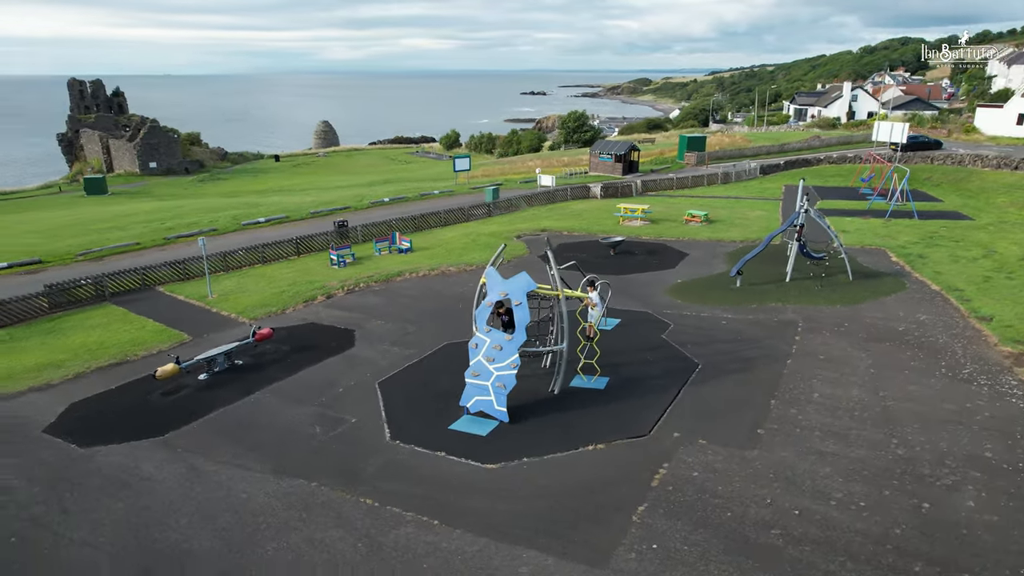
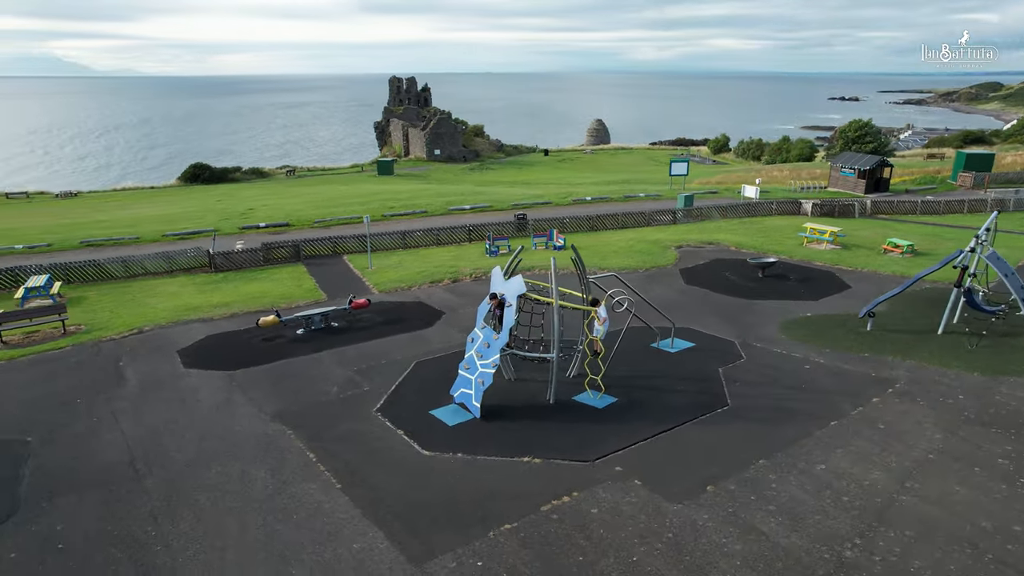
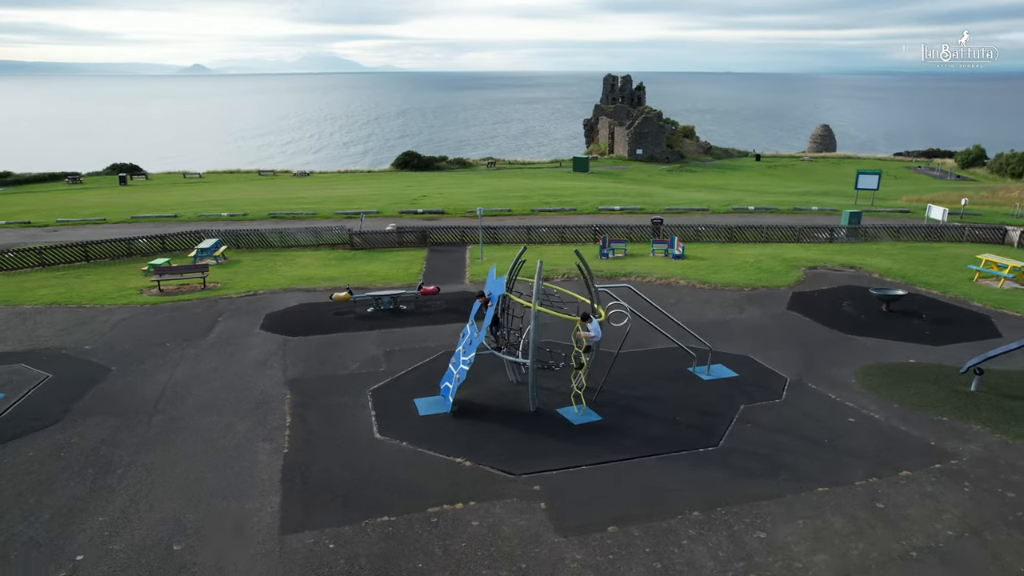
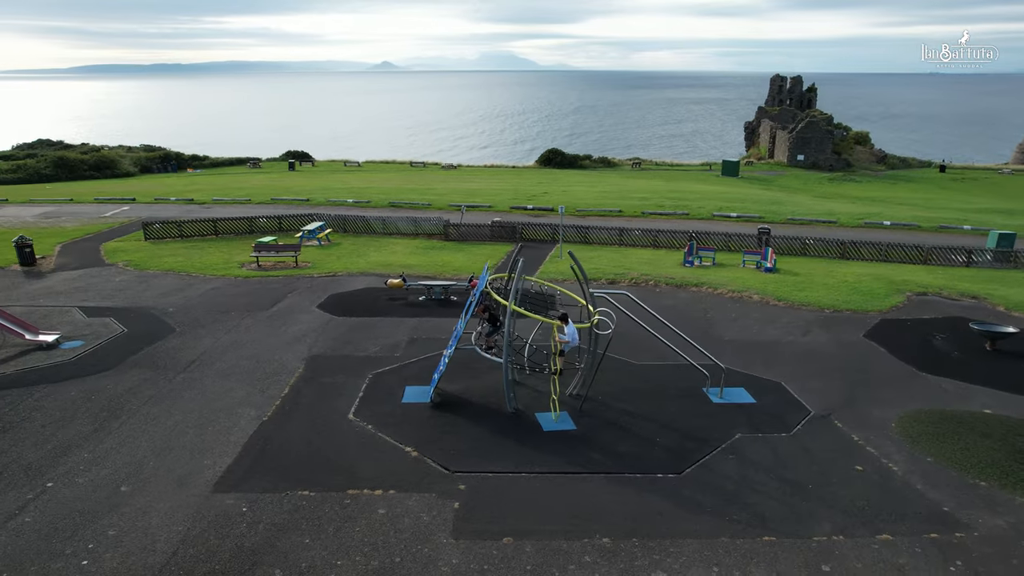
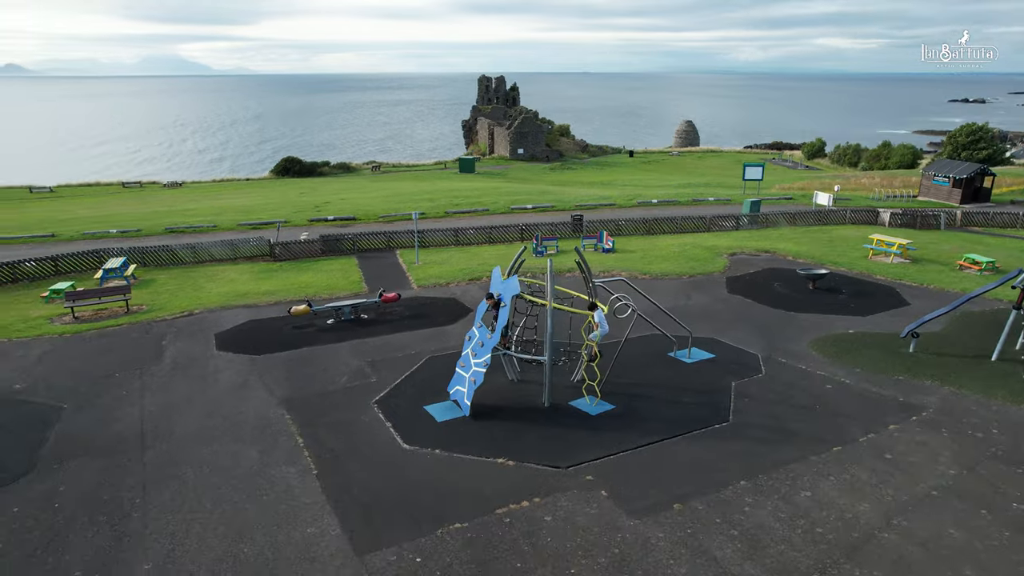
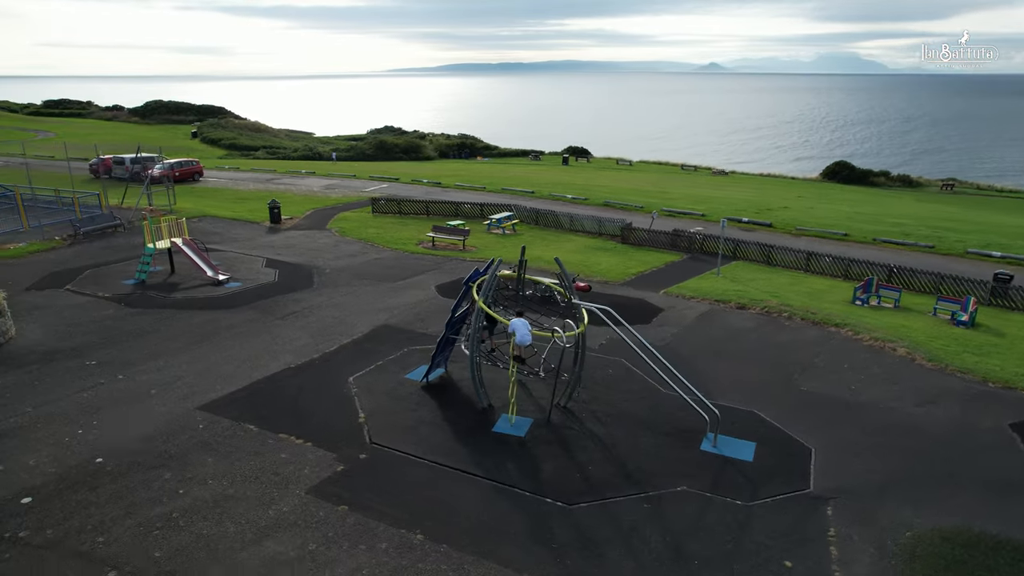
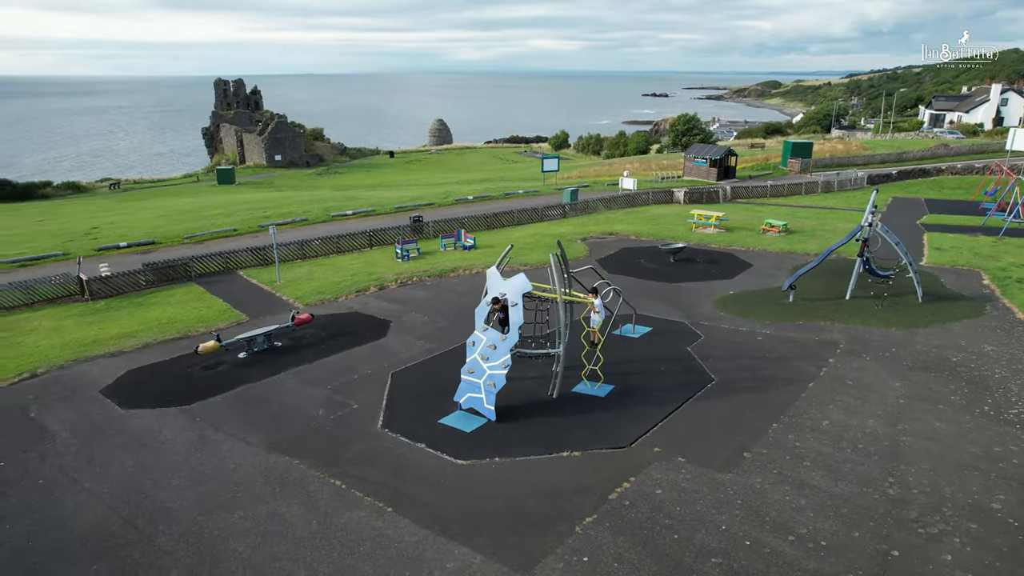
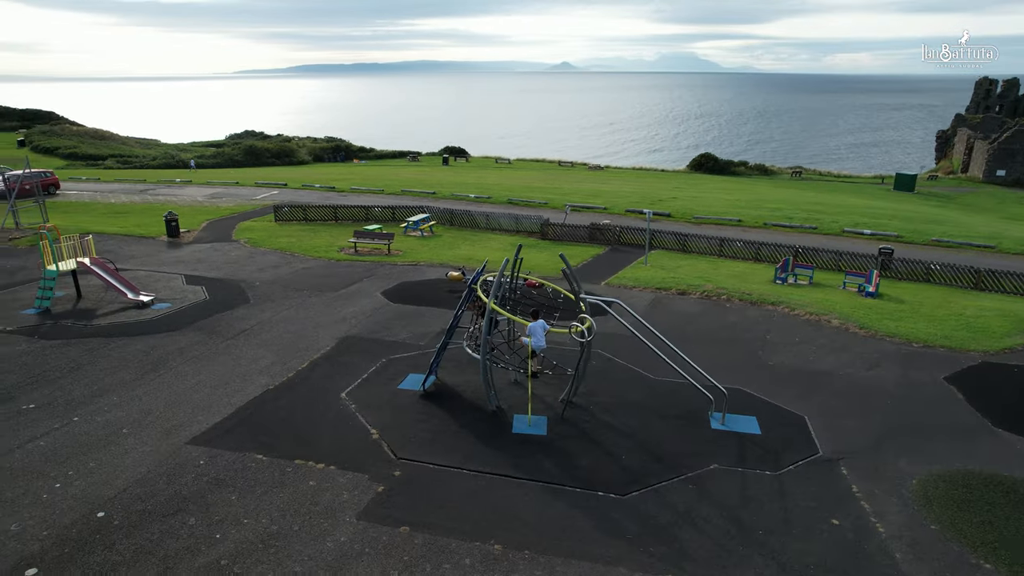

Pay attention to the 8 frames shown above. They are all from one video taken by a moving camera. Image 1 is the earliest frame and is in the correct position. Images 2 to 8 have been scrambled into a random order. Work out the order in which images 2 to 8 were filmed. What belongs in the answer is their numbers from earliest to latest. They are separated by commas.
7, 2, 5, 3, 4, 8, 6
